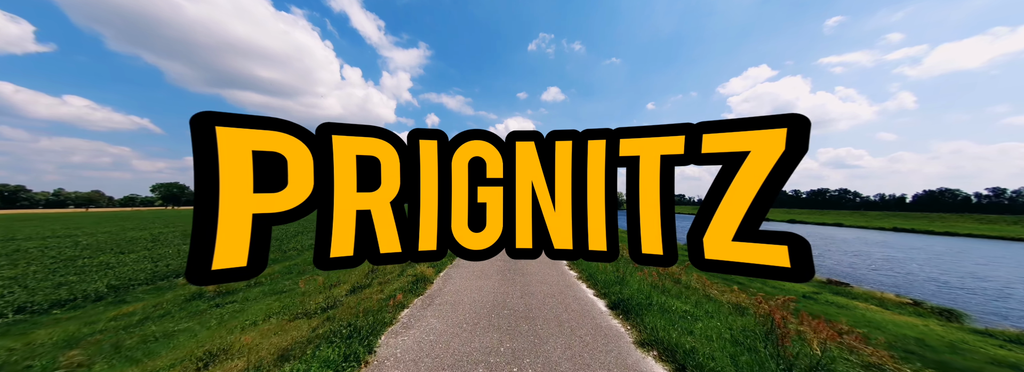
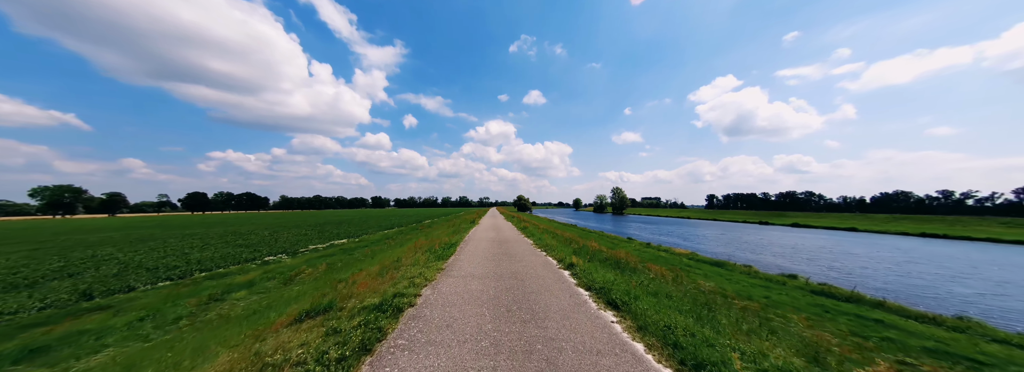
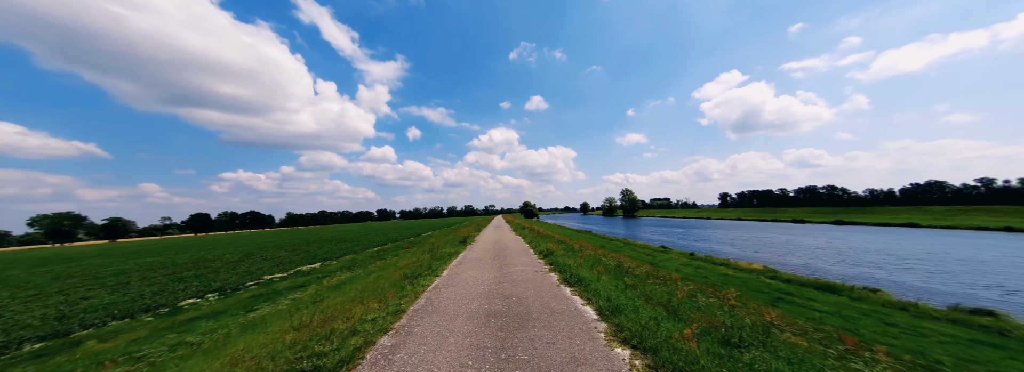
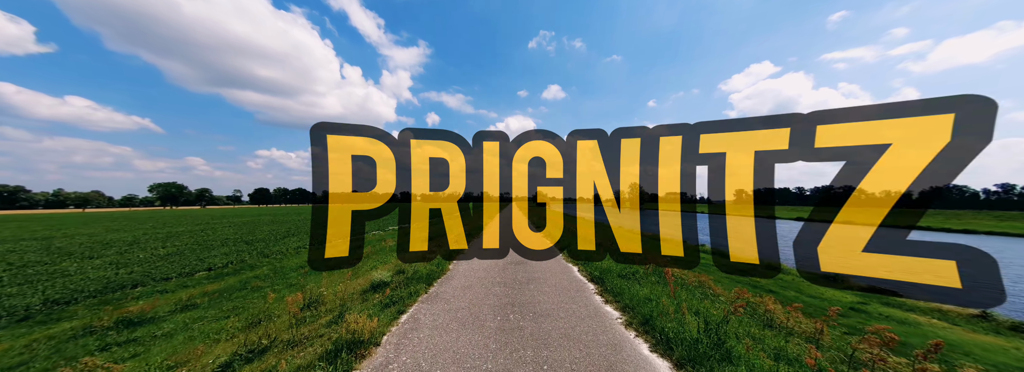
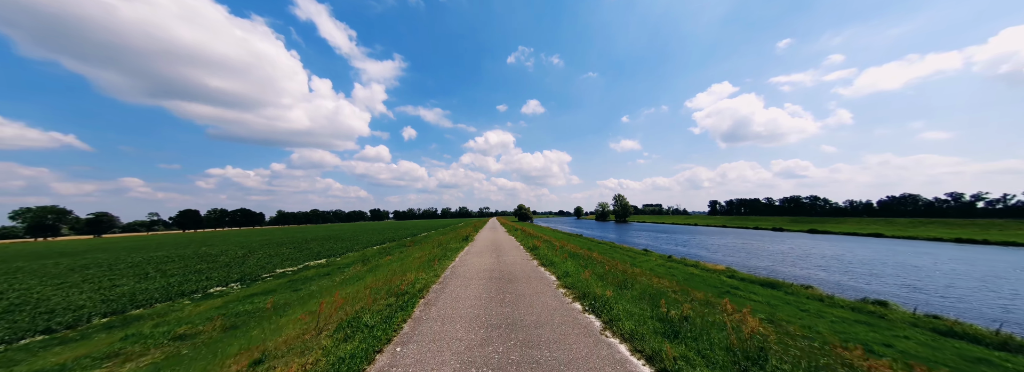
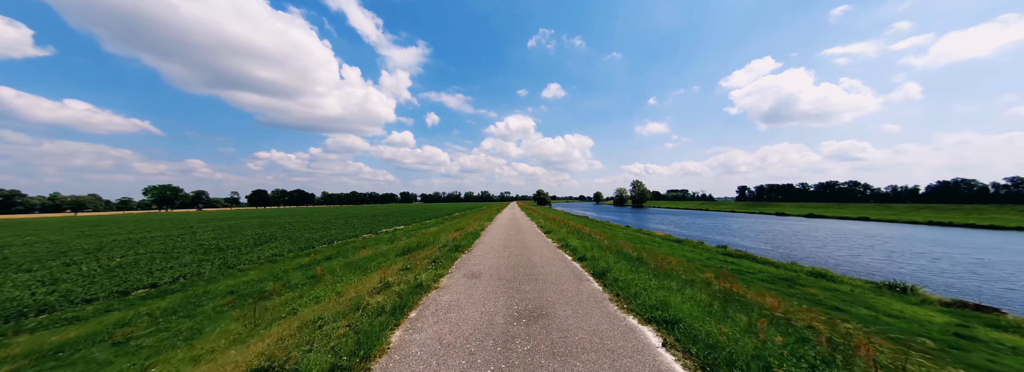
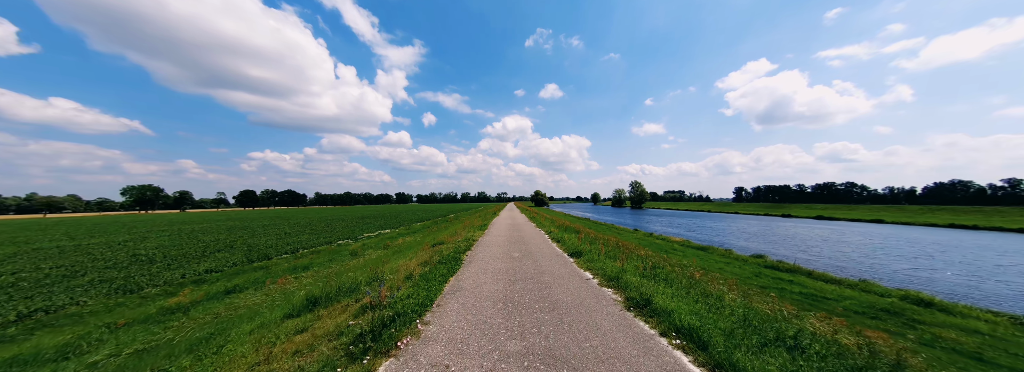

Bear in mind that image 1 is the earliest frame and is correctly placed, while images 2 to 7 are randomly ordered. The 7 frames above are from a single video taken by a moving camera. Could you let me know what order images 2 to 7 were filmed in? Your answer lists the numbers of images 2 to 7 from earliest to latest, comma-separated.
4, 6, 7, 2, 5, 3
